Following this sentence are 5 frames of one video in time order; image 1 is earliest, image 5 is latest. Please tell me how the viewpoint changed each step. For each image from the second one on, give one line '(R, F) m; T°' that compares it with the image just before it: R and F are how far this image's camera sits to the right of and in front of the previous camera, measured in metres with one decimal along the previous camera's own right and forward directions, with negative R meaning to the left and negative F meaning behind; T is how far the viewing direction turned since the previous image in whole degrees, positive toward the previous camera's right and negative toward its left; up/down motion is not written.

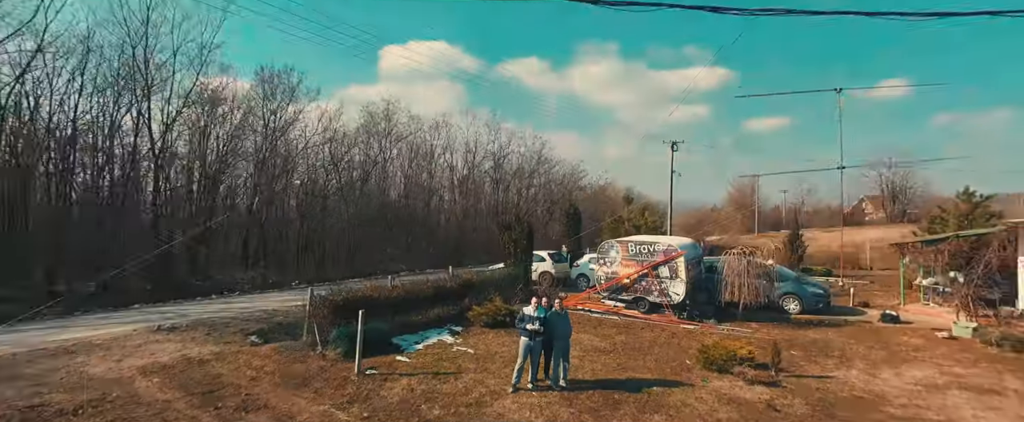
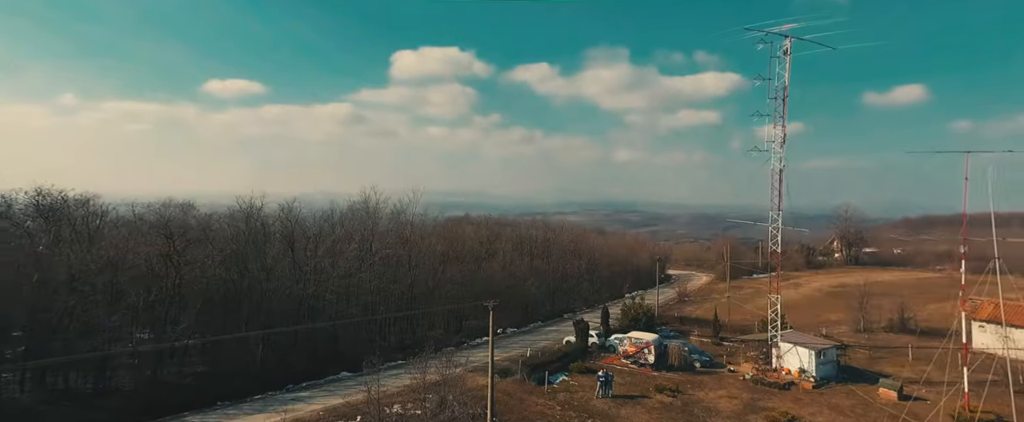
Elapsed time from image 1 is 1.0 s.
(-2.1, -12.1) m; -1°
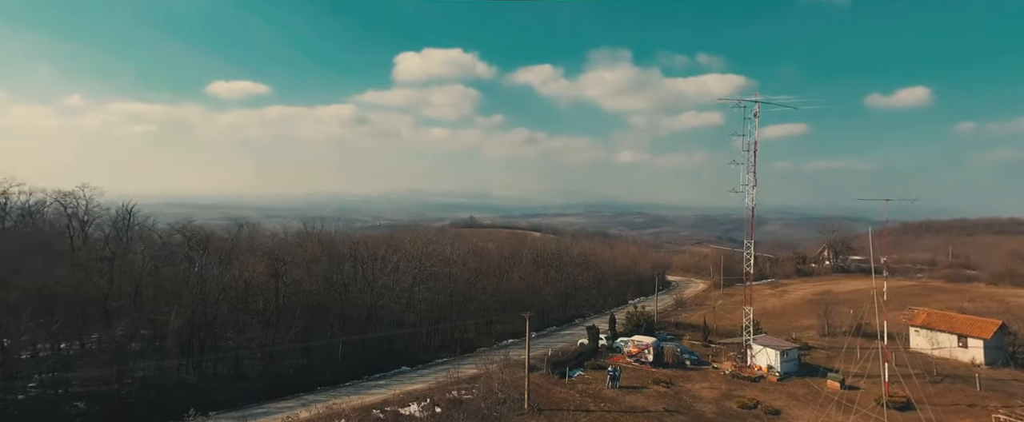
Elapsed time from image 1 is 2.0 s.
(-0.9, -4.6) m; 0°
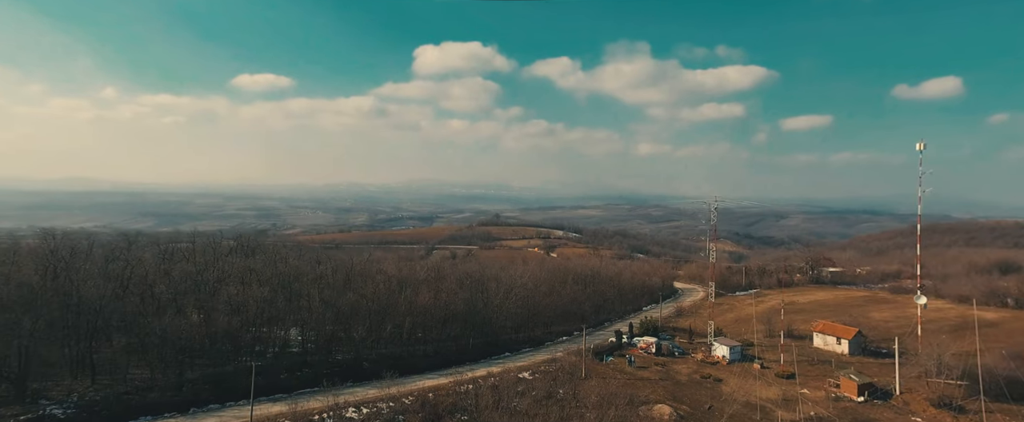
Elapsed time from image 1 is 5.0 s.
(-2.7, -15.8) m; -2°
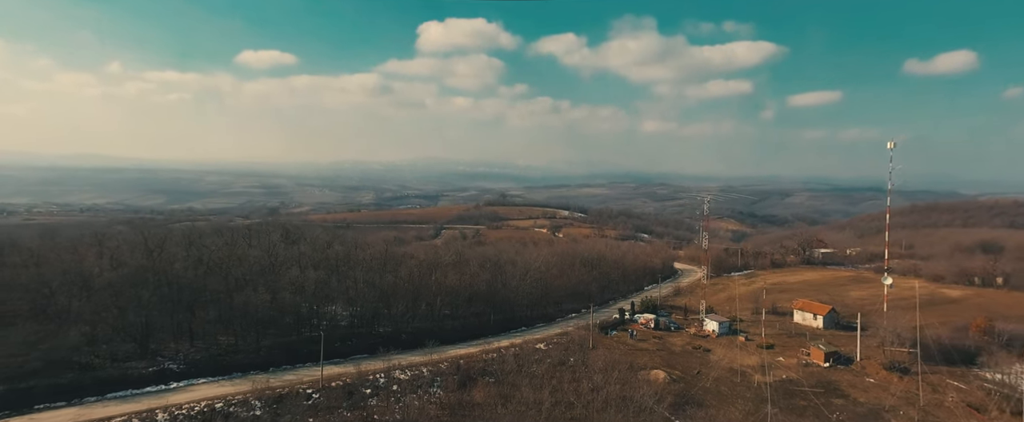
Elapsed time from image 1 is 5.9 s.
(-0.8, -5.1) m; 0°
